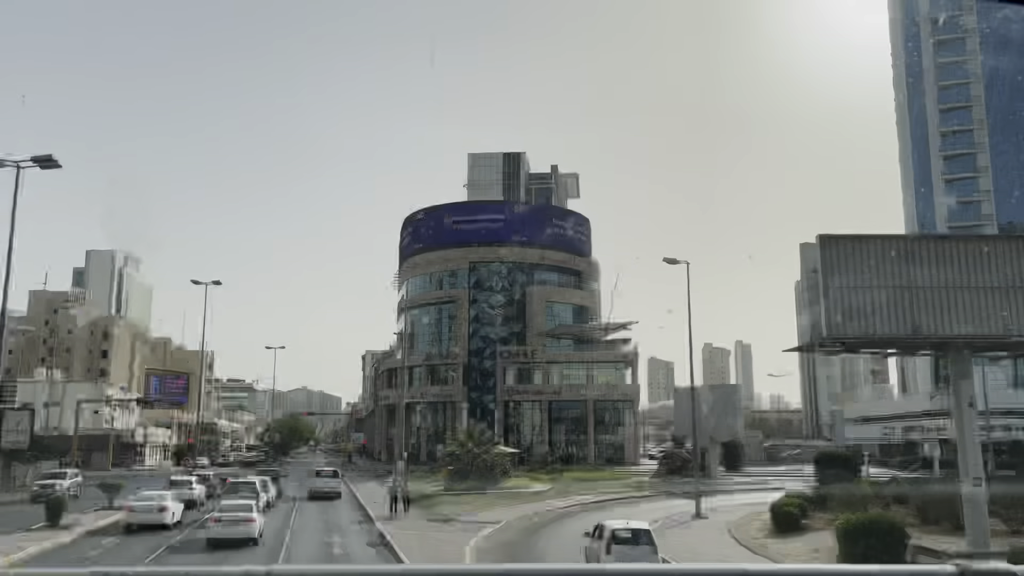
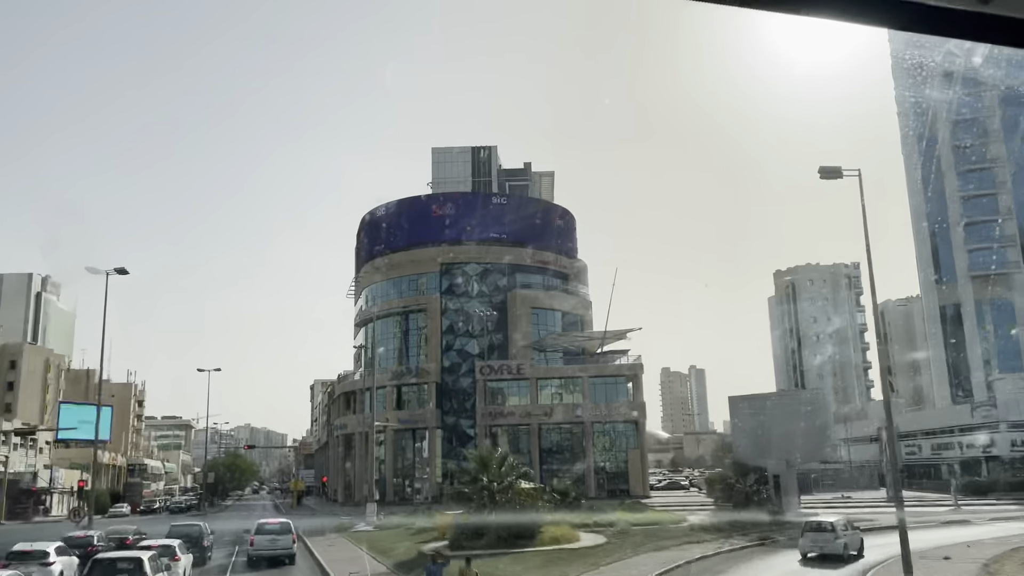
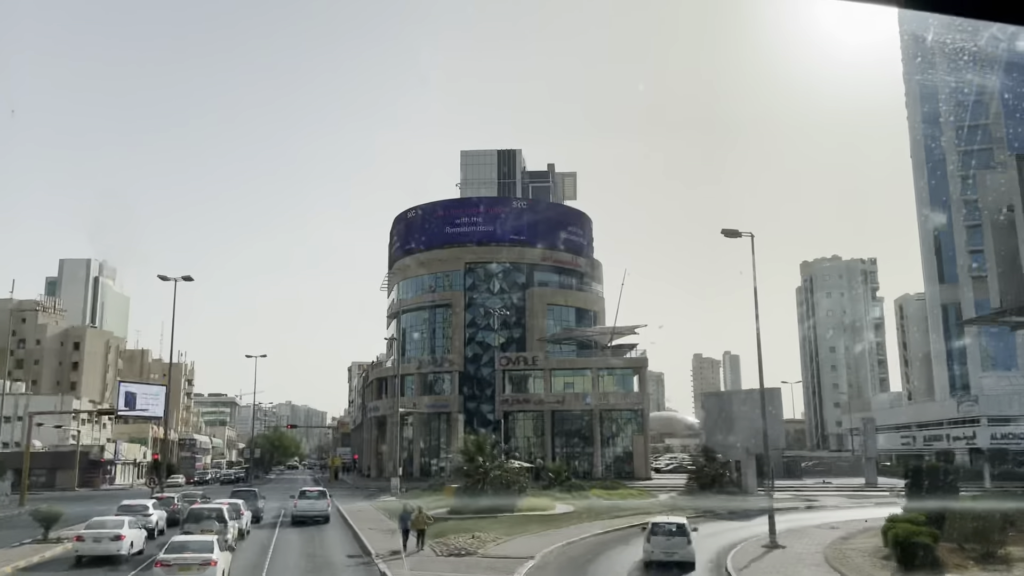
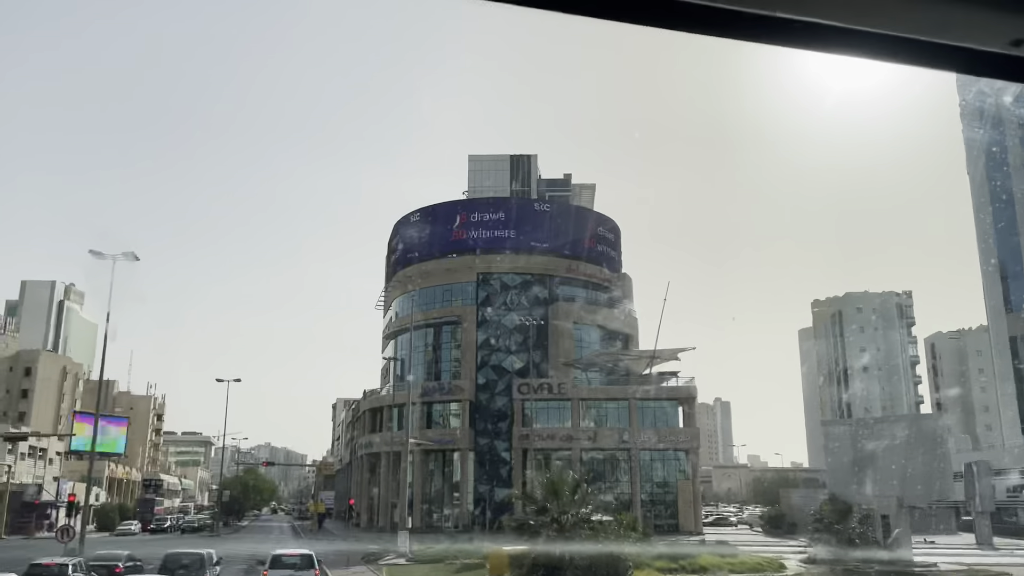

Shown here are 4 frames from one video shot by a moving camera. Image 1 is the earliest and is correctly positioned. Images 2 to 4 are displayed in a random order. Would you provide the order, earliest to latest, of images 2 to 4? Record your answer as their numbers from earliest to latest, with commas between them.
3, 2, 4
